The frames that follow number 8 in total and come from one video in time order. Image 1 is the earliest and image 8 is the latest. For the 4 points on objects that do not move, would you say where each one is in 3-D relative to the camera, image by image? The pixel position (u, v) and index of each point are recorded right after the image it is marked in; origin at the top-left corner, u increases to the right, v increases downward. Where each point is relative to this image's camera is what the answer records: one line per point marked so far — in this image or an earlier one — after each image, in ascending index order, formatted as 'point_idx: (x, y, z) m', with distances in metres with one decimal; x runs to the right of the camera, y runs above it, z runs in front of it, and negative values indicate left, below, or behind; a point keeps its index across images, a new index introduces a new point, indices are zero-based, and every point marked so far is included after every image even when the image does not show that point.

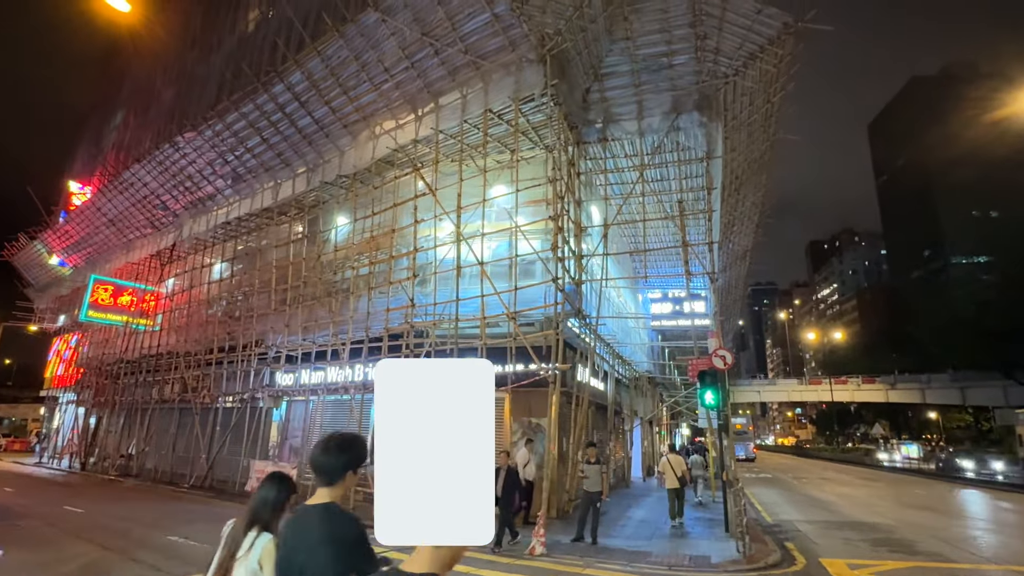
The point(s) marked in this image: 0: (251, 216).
0: (-9.9, +2.7, +17.4) m
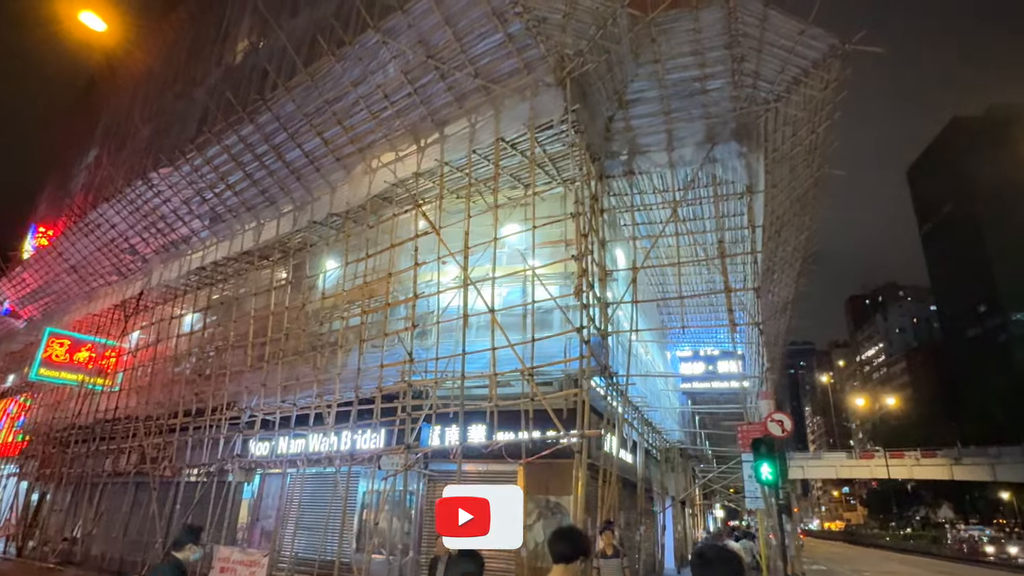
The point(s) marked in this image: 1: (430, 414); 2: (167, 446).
0: (-9.6, +0.9, +15.8) m
1: (-1.8, -2.8, +9.8) m
2: (-11.7, -5.3, +15.7) m
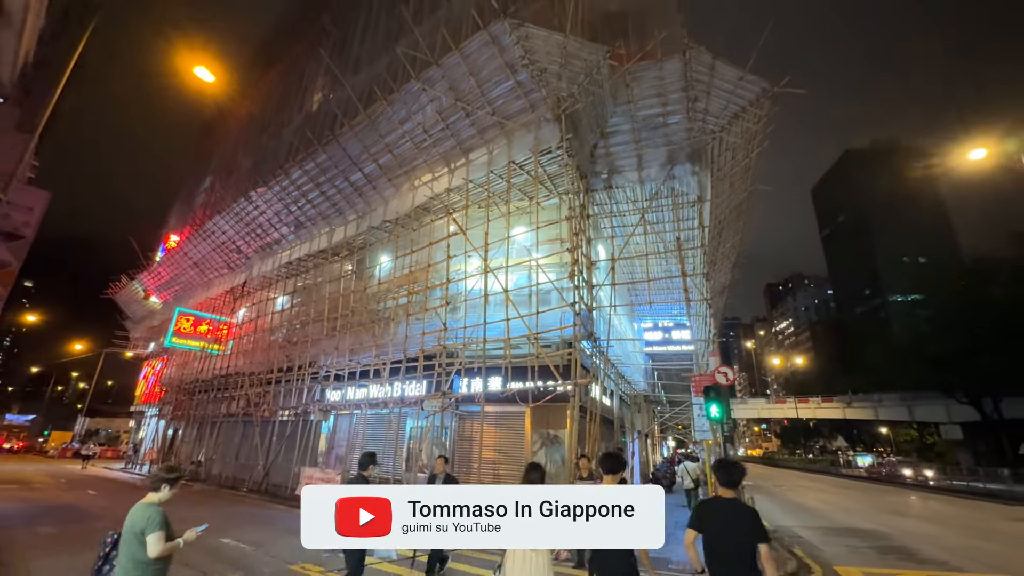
0: (-9.0, +1.5, +20.1) m
1: (-1.6, -2.5, +13.7) m
2: (-11.1, -4.8, +20.4) m
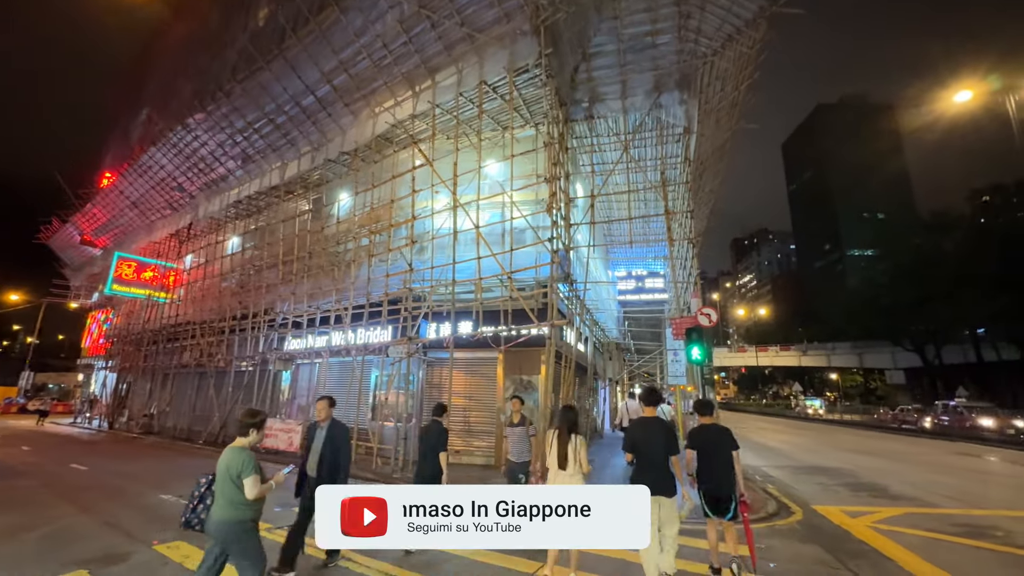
0: (-10.2, +3.9, +18.3) m
1: (-2.4, -0.7, +12.8) m
2: (-12.3, -2.3, +19.0) m
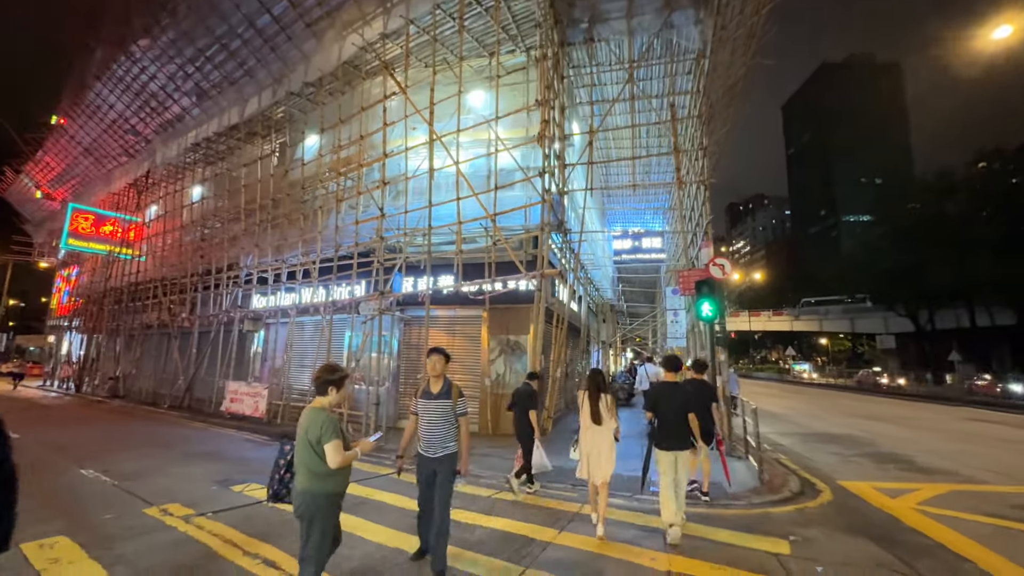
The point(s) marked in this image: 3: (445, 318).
0: (-10.6, +5.6, +16.4) m
1: (-2.8, +0.6, +11.4) m
2: (-12.8, -0.5, +17.5) m
3: (-1.8, -0.8, +12.1) m
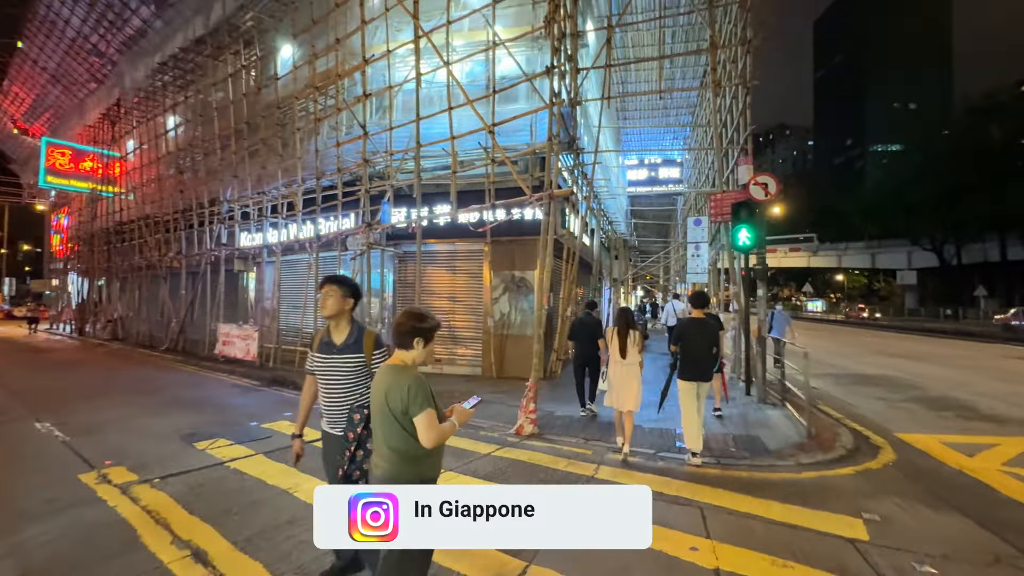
0: (-10.5, +7.7, +14.5) m
1: (-2.7, +2.1, +10.0) m
2: (-12.5, +1.8, +16.5) m
3: (-1.7, +0.8, +11.0) m
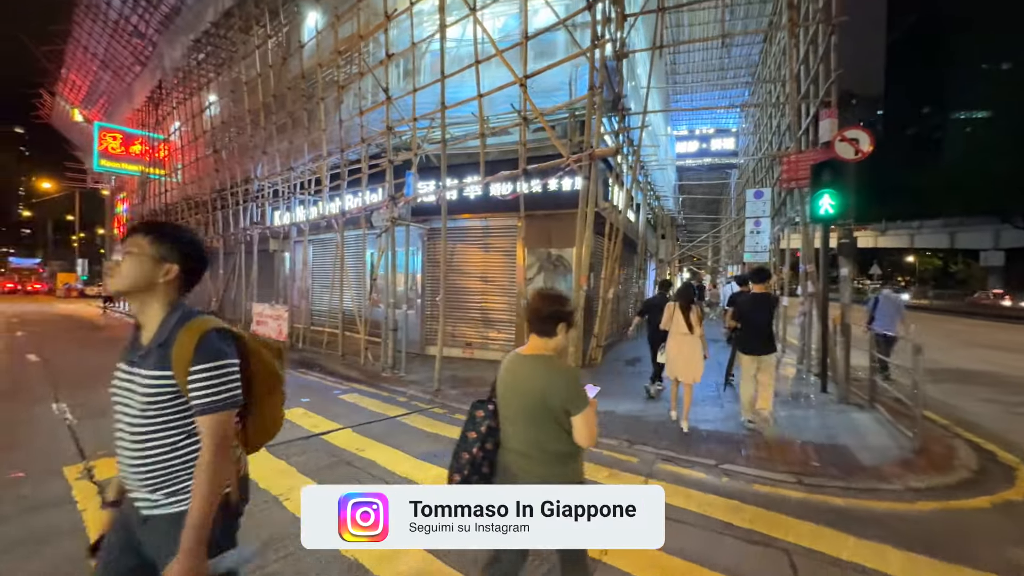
0: (-9.3, +8.3, +14.2) m
1: (-2.0, +2.5, +9.3) m
2: (-11.2, +2.5, +16.6) m
3: (-0.9, +1.3, +10.2) m
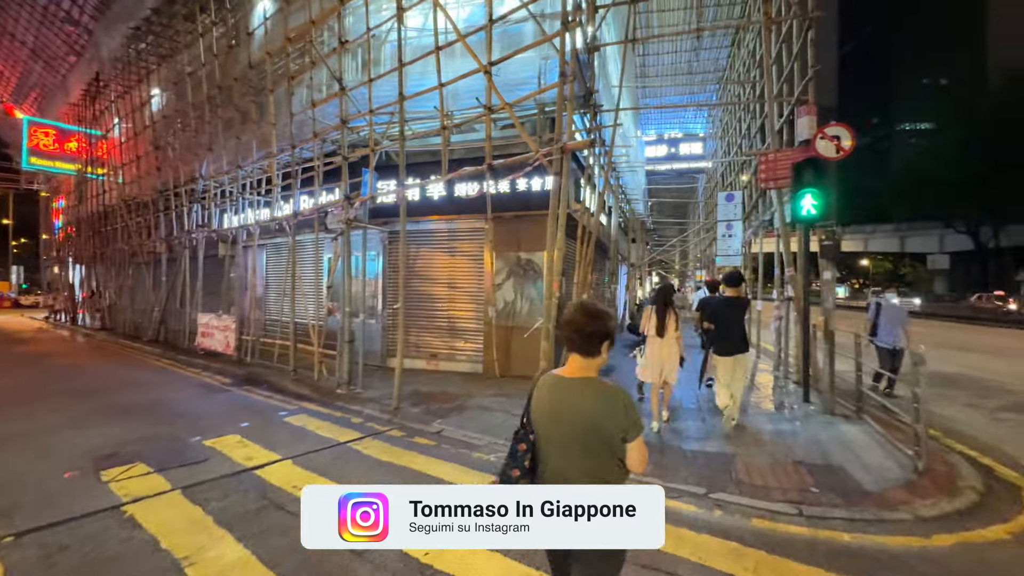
0: (-10.3, +8.1, +13.1) m
1: (-2.6, +2.4, +8.6) m
2: (-12.3, +2.2, +15.3) m
3: (-1.6, +1.2, +9.5) m
